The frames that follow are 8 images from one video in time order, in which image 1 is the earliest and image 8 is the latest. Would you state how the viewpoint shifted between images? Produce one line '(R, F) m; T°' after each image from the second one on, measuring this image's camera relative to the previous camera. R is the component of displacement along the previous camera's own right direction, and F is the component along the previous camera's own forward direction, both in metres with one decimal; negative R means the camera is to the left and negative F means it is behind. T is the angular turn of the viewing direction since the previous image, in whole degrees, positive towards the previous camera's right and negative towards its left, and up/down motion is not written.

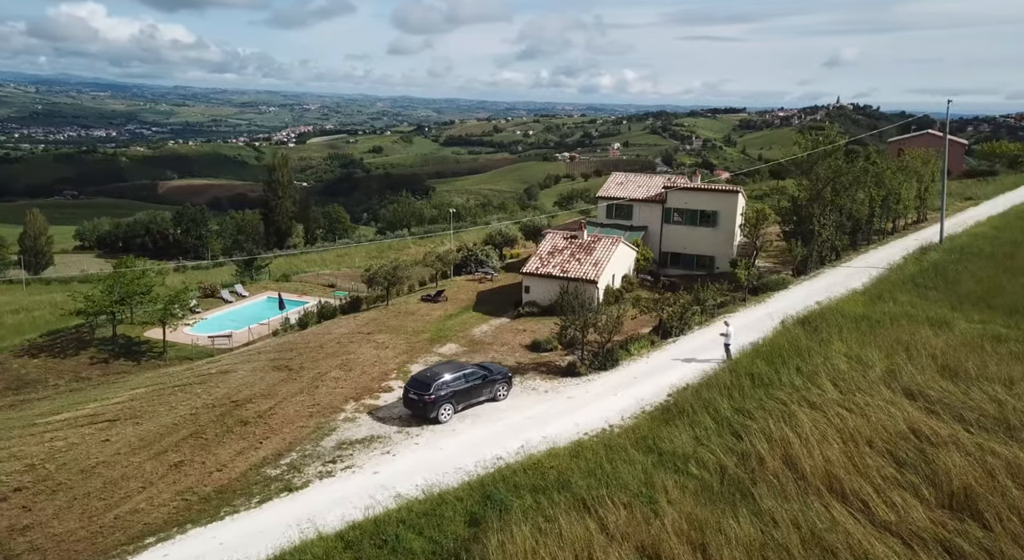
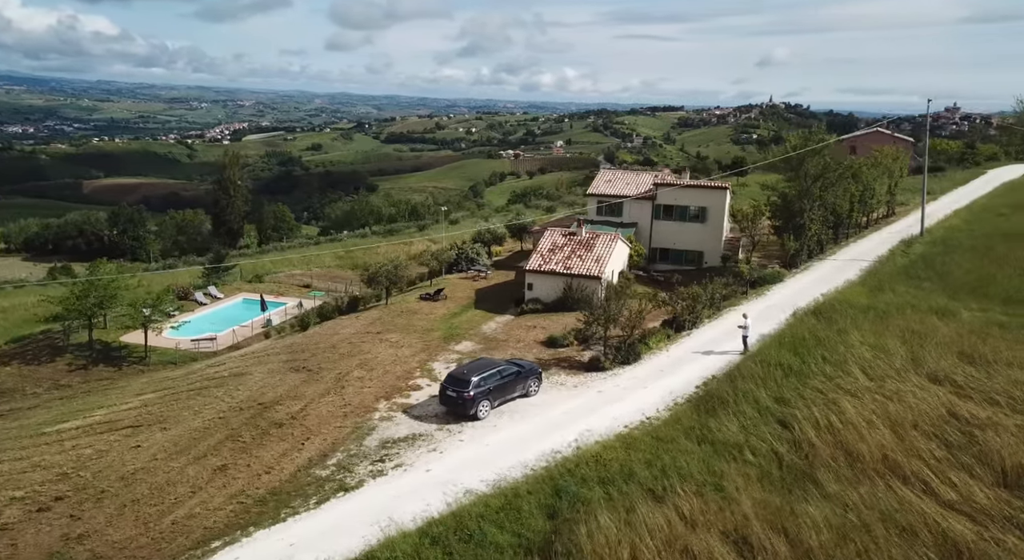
(-2.0, 0.0) m; +3°
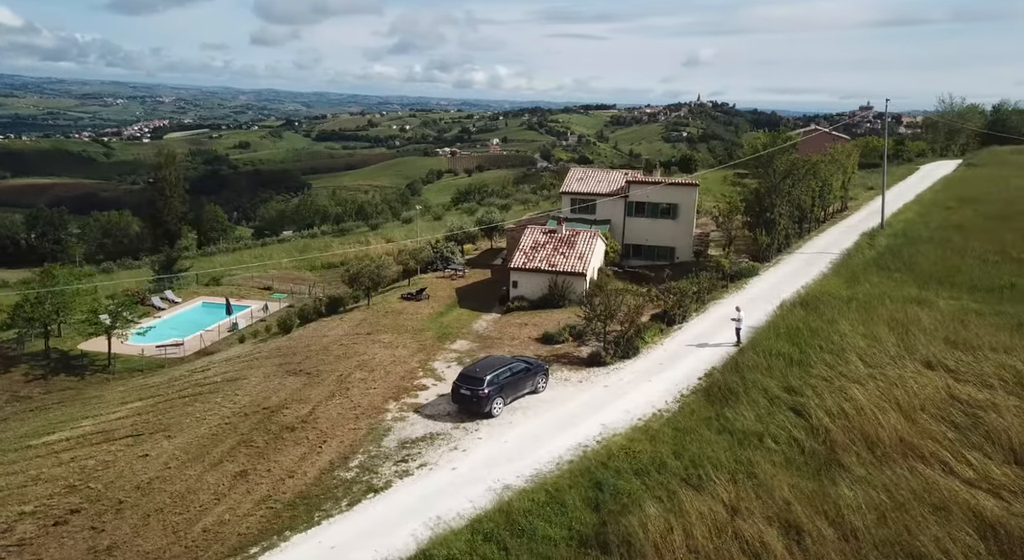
(-1.6, 0.0) m; +4°
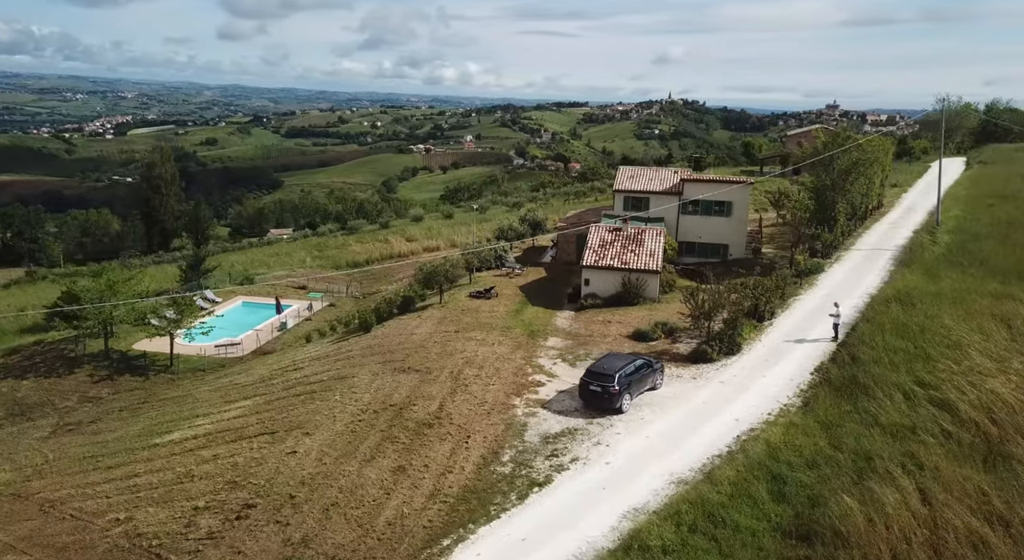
(-3.3, -0.2) m; 0°
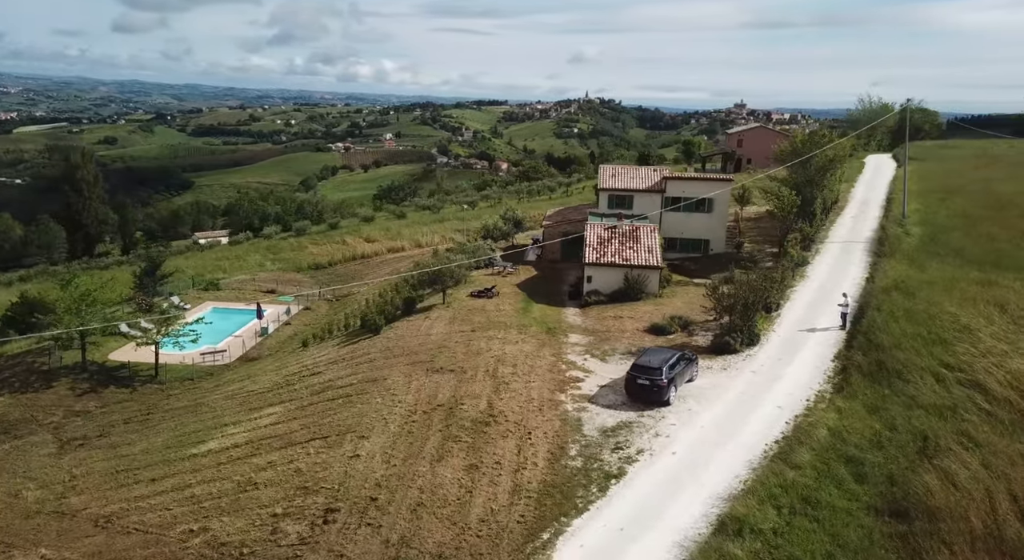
(-2.7, -0.1) m; +5°
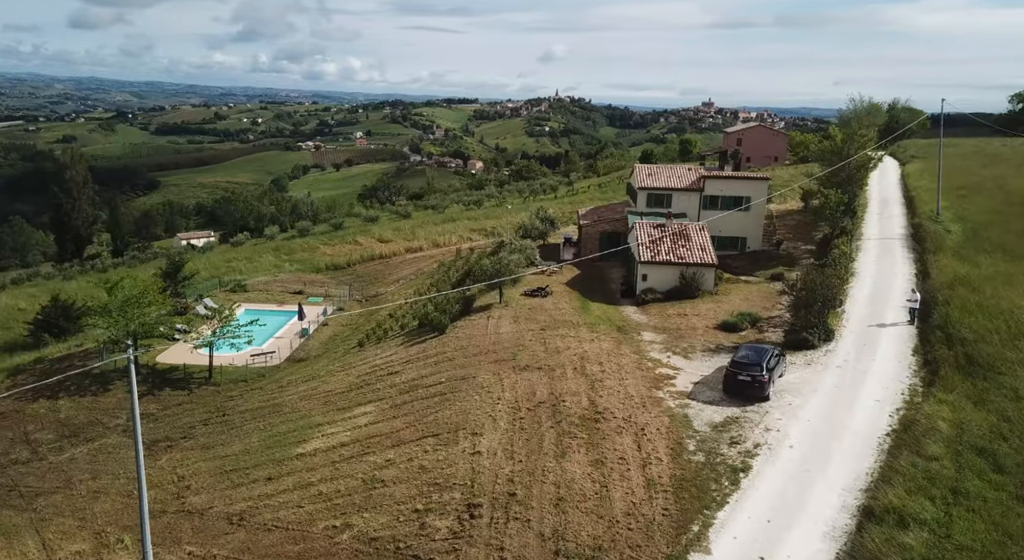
(-2.9, -0.3) m; +1°
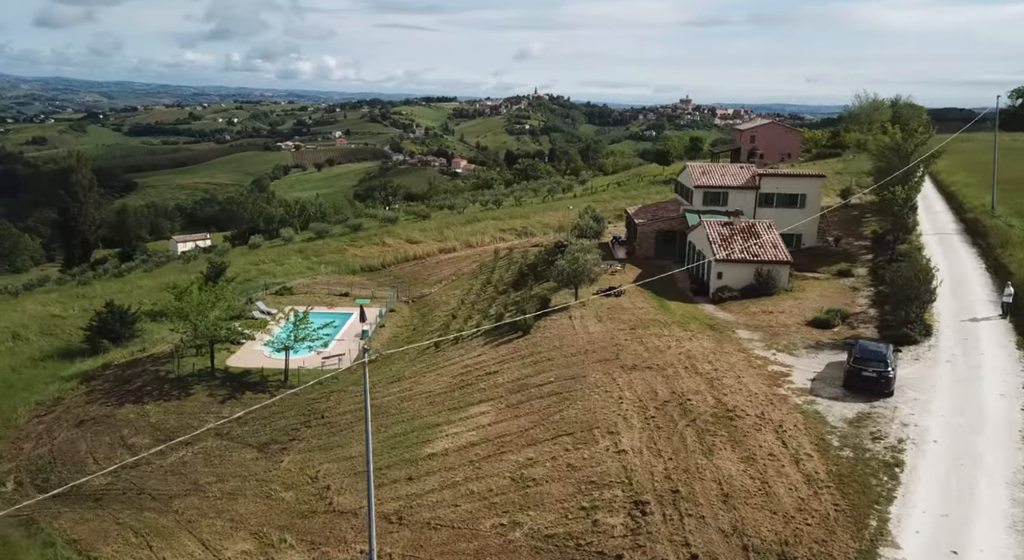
(-3.2, -0.3) m; 0°
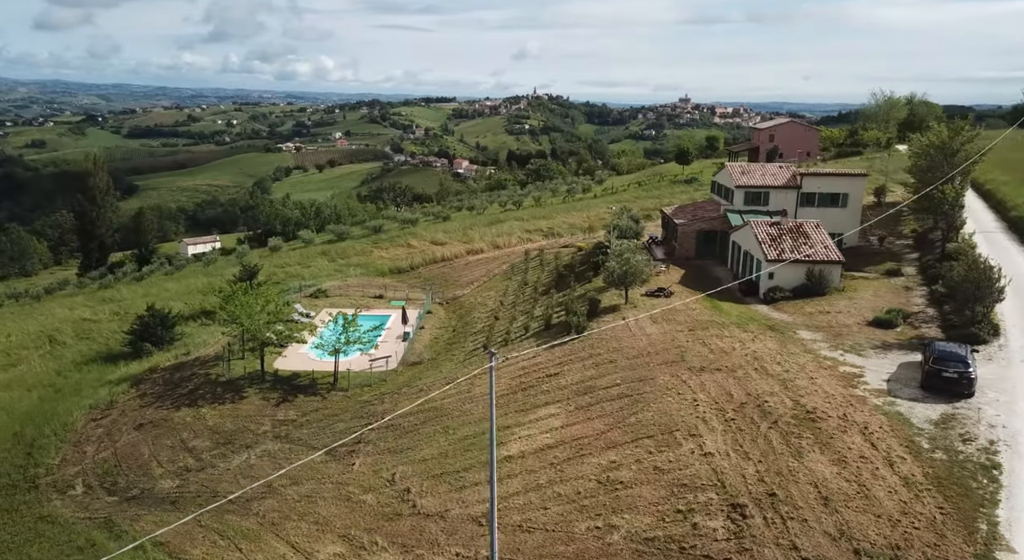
(-1.7, 0.0) m; -1°
